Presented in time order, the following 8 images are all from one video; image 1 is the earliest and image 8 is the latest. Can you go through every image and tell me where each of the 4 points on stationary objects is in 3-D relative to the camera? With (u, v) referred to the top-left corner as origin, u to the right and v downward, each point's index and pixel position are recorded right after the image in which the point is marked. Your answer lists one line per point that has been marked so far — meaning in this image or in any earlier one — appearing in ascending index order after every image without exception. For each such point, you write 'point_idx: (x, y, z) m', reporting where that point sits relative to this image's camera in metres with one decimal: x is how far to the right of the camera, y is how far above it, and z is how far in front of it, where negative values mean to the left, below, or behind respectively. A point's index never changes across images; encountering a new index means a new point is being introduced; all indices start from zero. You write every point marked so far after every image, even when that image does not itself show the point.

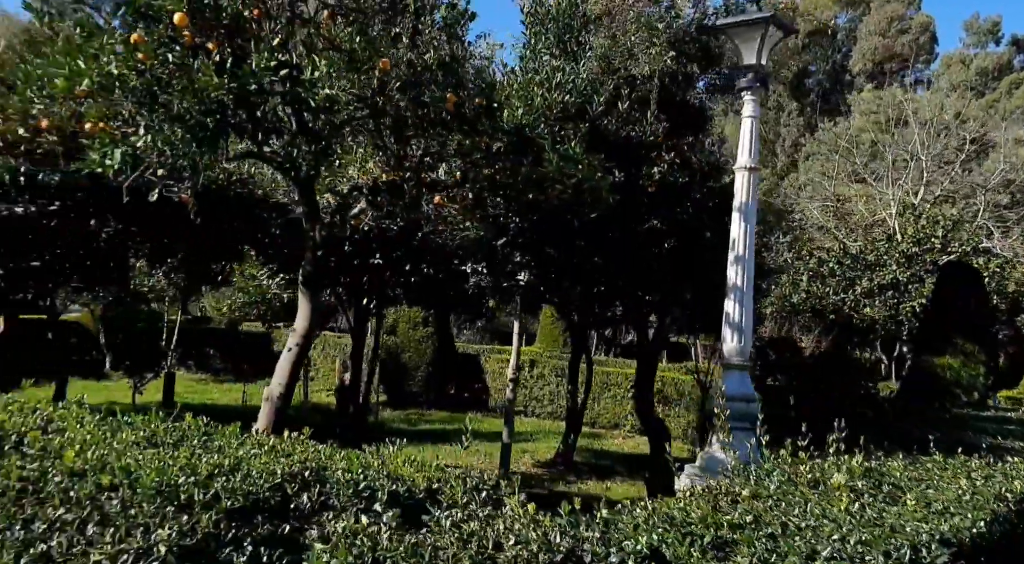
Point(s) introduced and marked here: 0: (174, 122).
0: (-1.6, +0.8, +4.1) m
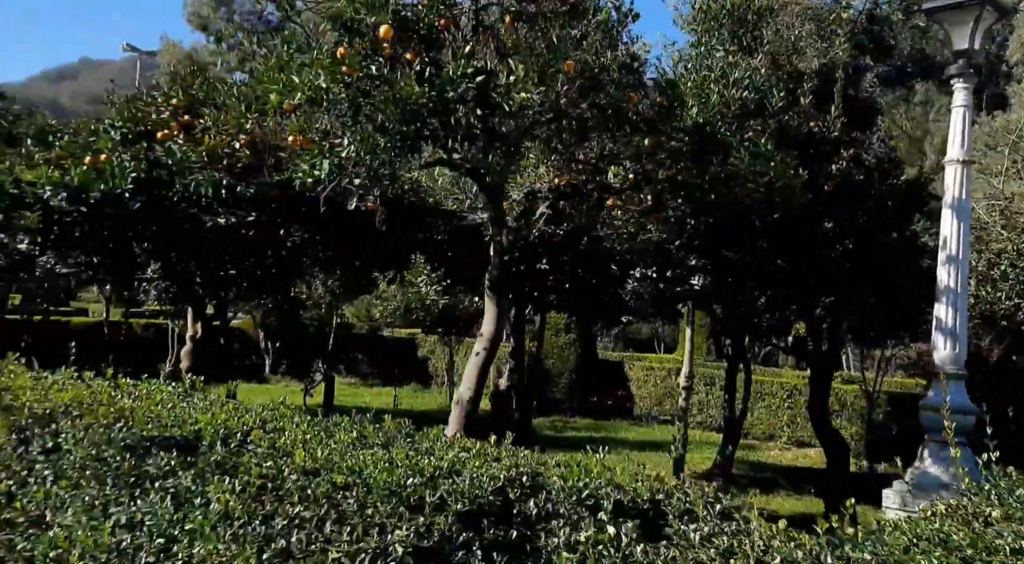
0: (-0.7, +0.7, +4.2) m
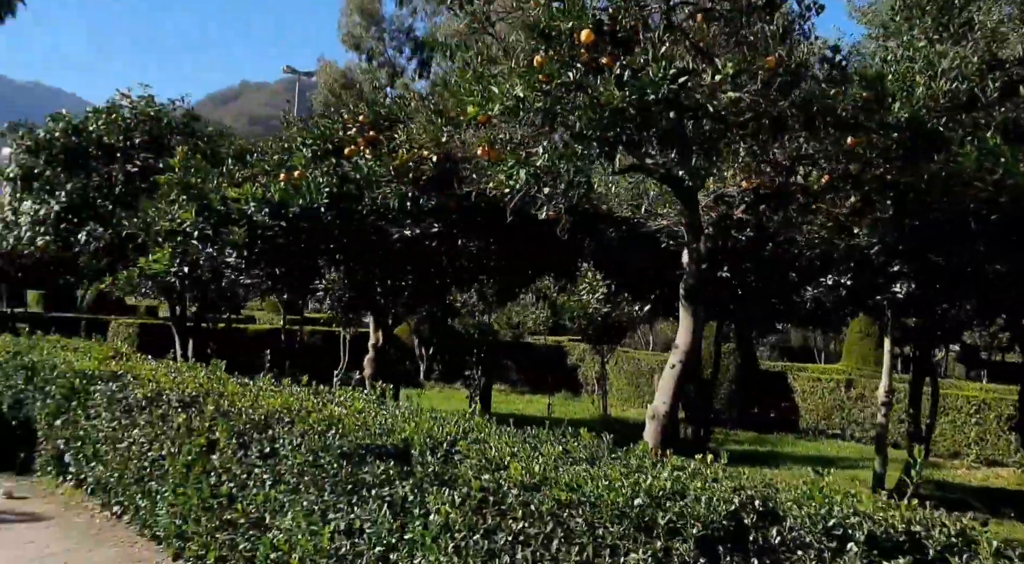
0: (+0.3, +0.7, +4.1) m
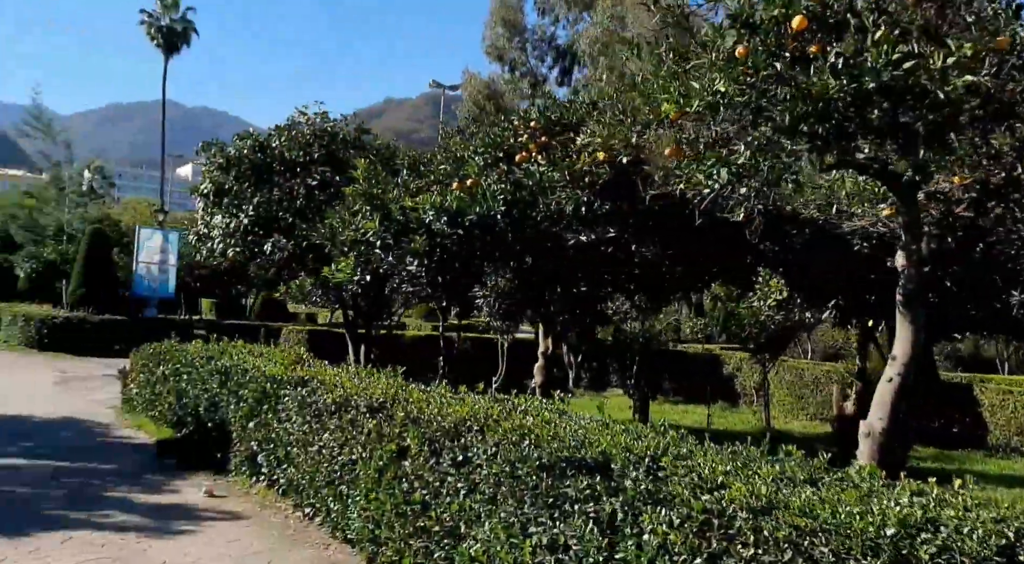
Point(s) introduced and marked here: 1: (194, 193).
0: (+1.2, +0.7, +3.8) m
1: (-3.5, +1.0, +9.4) m
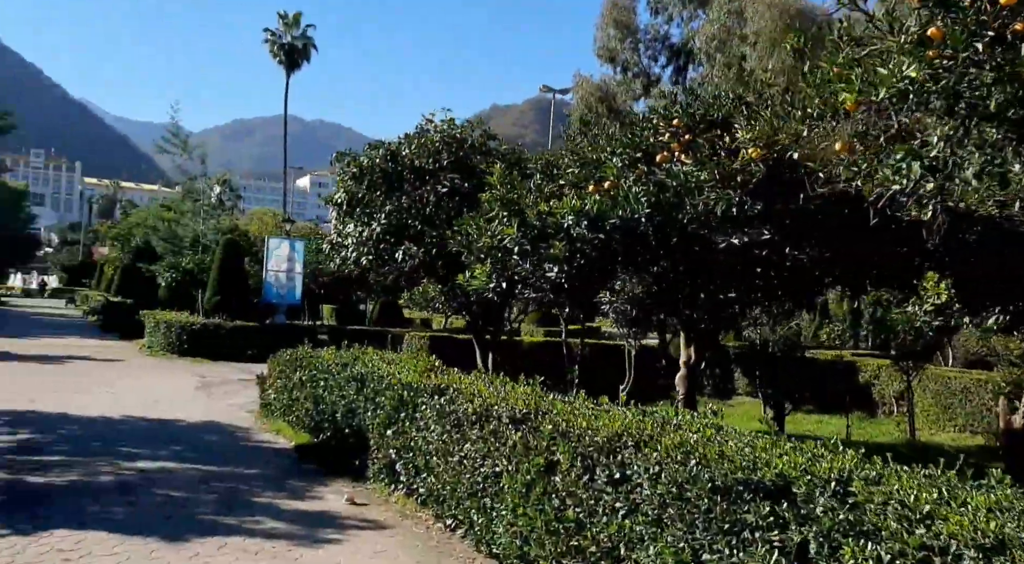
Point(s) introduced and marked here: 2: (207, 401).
0: (+1.9, +0.6, +3.4) m
1: (-2.0, +0.9, +9.5) m
2: (-4.6, -1.8, +13.0) m
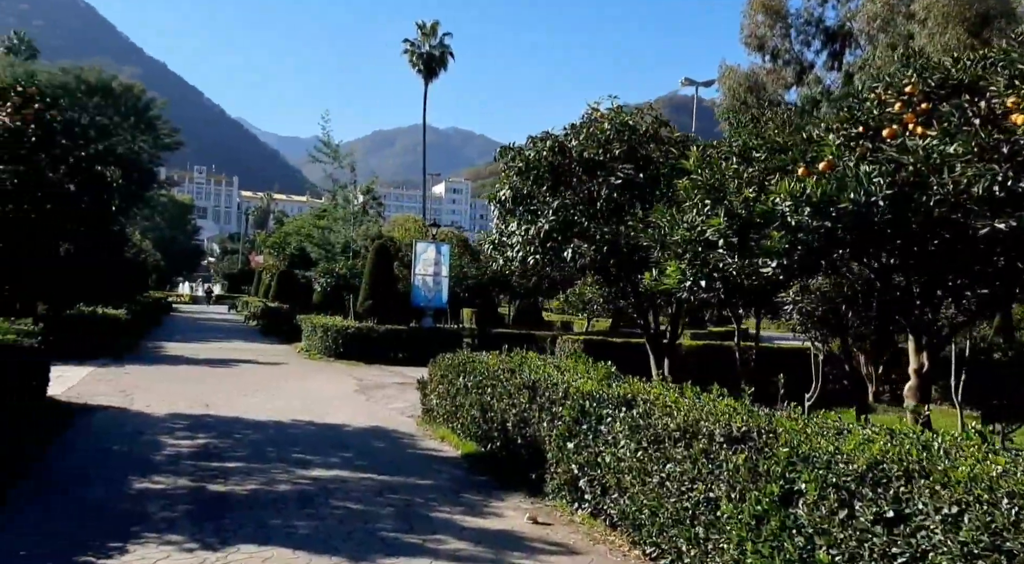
0: (+2.7, +0.7, +2.5) m
1: (-0.2, +0.9, +9.1) m
2: (-2.2, -1.8, +12.9) m
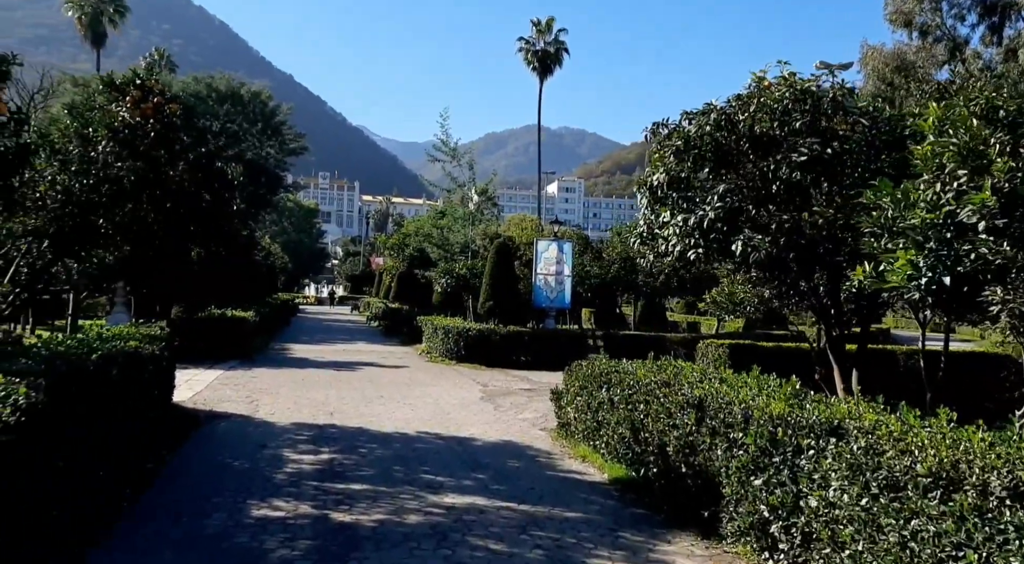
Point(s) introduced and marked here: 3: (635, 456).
0: (+3.2, +0.7, +1.0) m
1: (+1.2, +0.9, +8.0) m
2: (-0.2, -1.9, +12.0) m
3: (+1.1, -1.5, +7.4) m
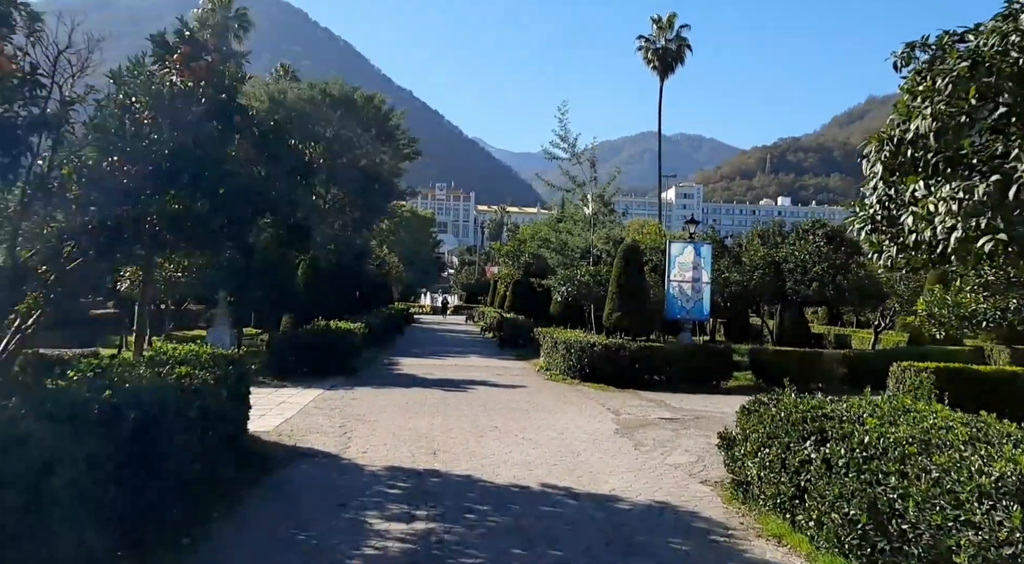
0: (+3.3, +0.7, -1.8) m
1: (+2.3, +0.8, +5.4) m
2: (+1.4, -1.9, +9.6) m
3: (+2.1, -1.5, +4.8) m
